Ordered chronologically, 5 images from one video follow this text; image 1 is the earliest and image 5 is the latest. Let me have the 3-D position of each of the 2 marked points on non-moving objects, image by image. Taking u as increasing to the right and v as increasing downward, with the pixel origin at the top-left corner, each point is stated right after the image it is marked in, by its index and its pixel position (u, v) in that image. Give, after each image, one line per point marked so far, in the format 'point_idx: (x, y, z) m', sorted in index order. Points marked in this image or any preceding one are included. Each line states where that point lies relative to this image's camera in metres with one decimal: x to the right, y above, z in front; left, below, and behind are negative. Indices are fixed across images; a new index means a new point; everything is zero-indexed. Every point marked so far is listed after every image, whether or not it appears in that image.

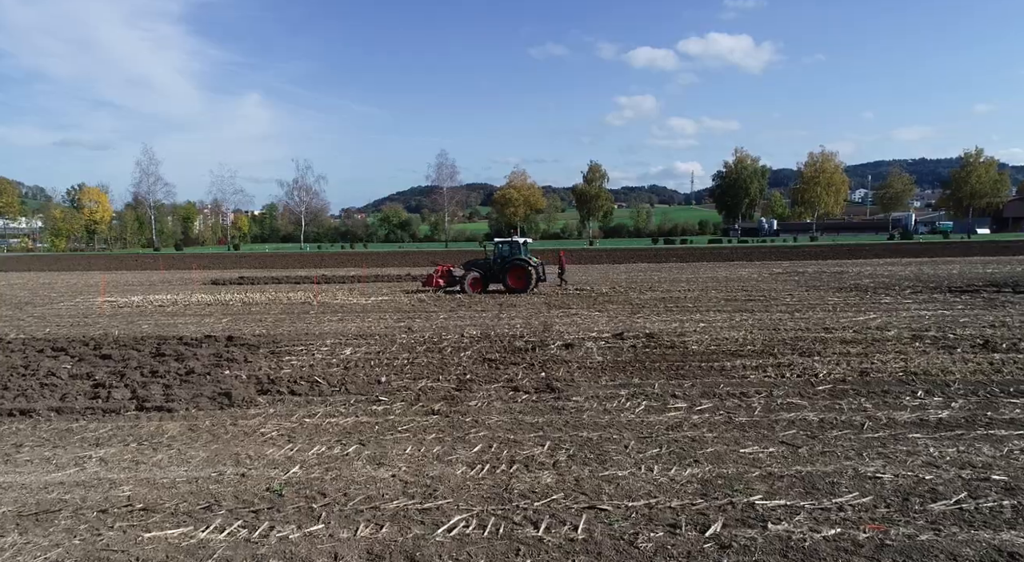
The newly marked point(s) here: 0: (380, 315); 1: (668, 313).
0: (-2.9, -0.8, +14.7) m
1: (+3.2, -0.7, +13.5) m
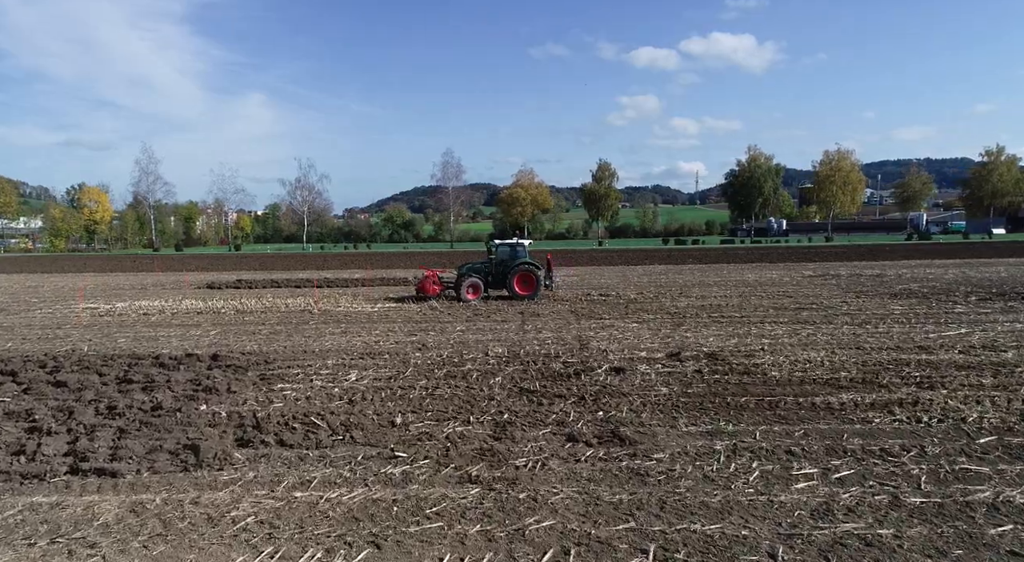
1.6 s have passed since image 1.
0: (-2.4, -0.9, +13.0) m
1: (+3.7, -0.8, +11.9) m
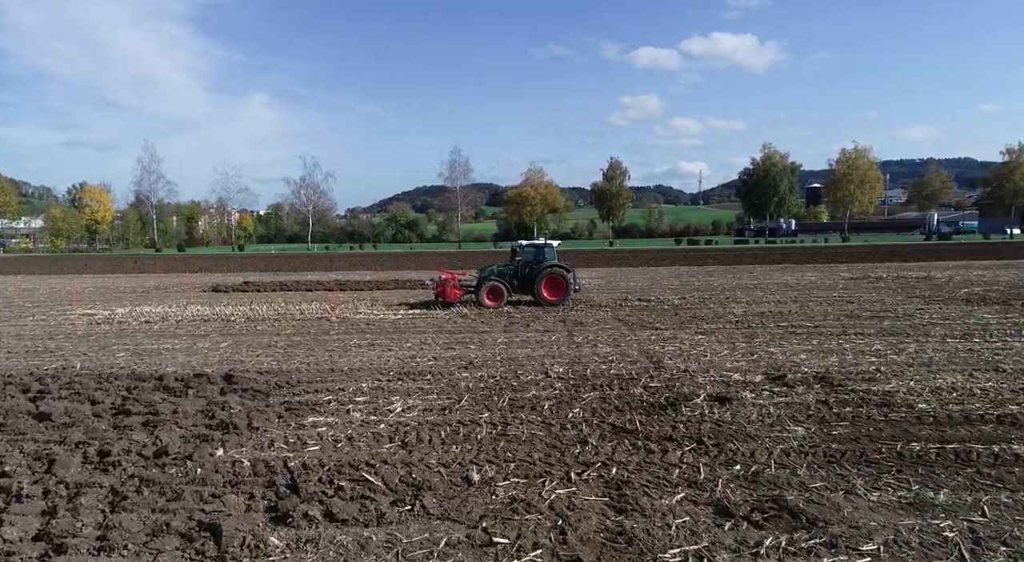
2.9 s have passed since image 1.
0: (-1.6, -1.0, +11.6) m
1: (+4.5, -0.9, +10.4) m
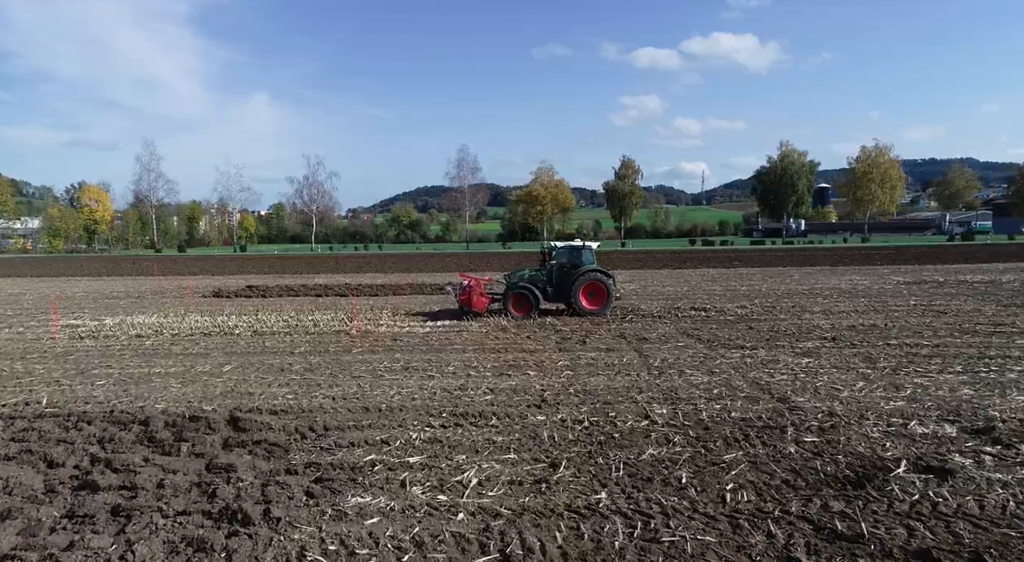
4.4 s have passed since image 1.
0: (-0.7, -1.1, +9.7) m
1: (+5.3, -1.0, +8.5) m
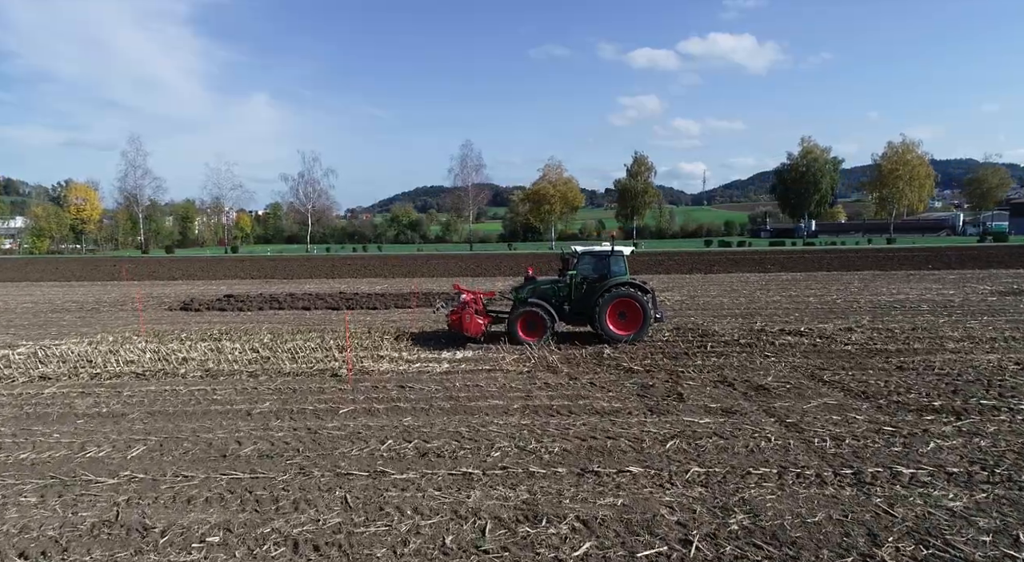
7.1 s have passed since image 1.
0: (0.0, -1.4, +6.1) m
1: (+6.0, -1.3, +4.9) m
